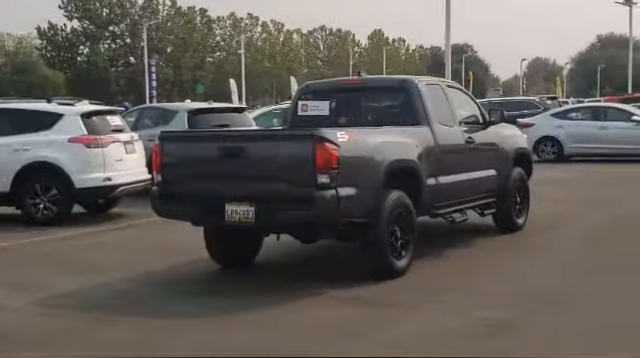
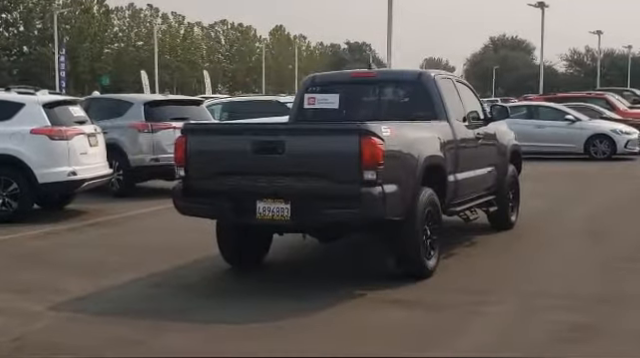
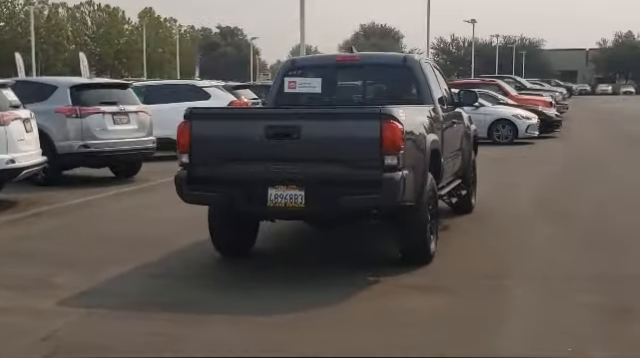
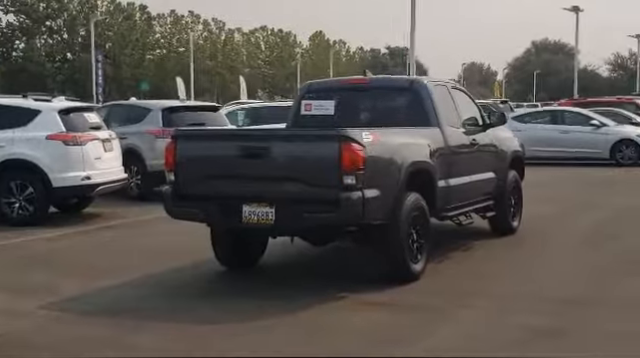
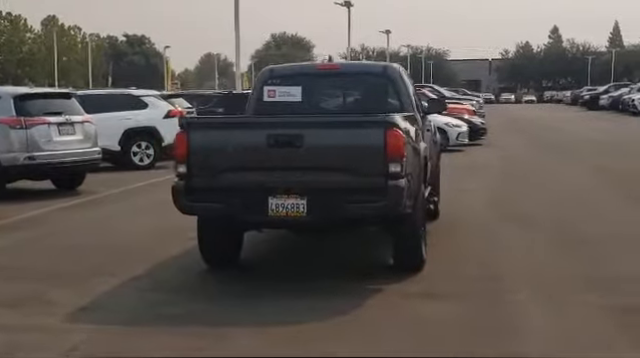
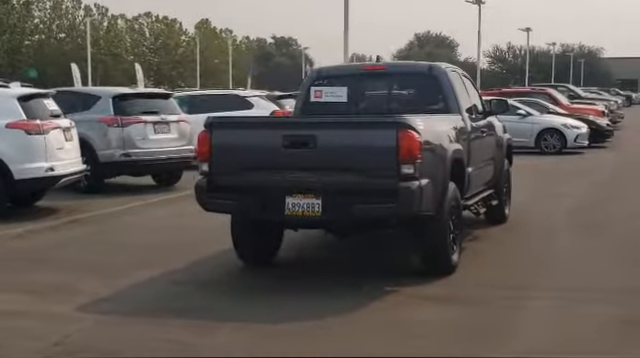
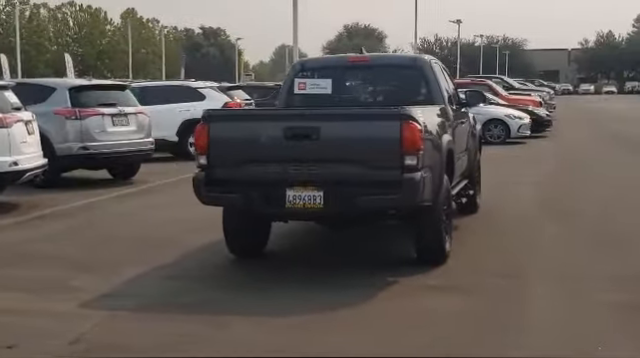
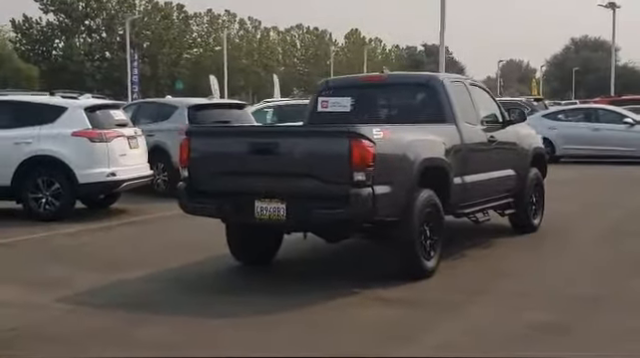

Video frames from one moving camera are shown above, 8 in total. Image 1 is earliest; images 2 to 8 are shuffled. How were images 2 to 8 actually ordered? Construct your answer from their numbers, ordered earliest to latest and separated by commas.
8, 4, 2, 6, 3, 7, 5
